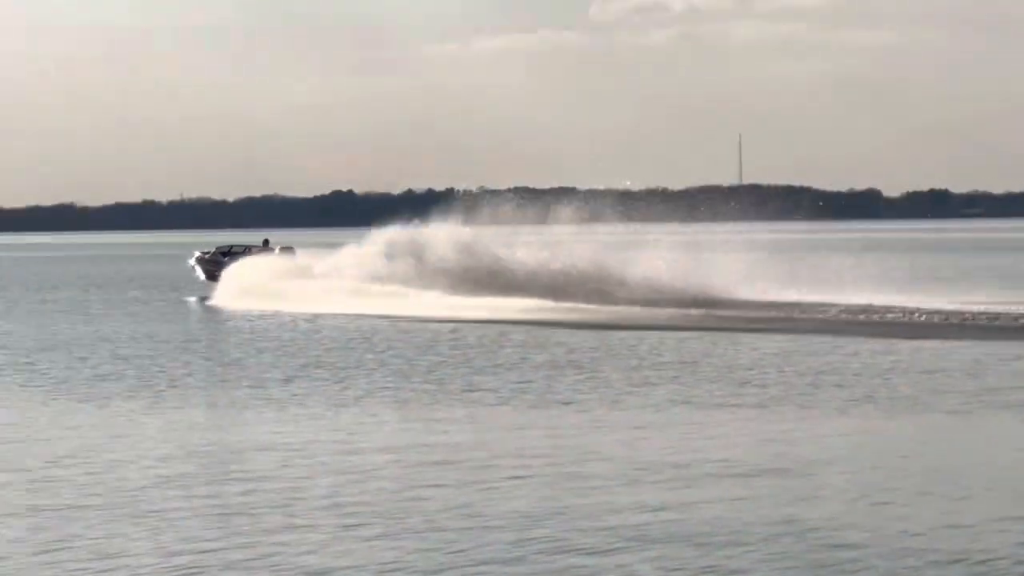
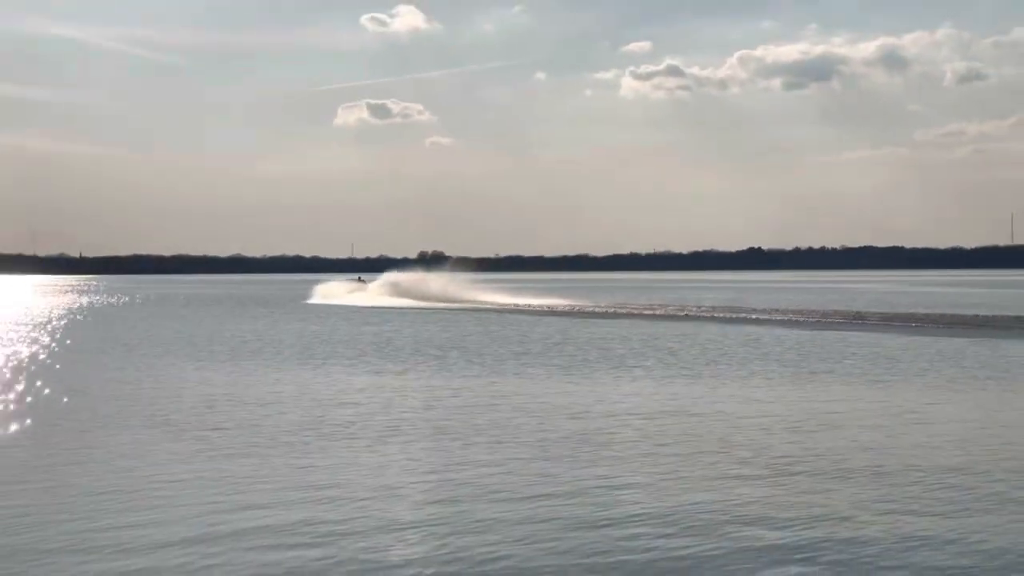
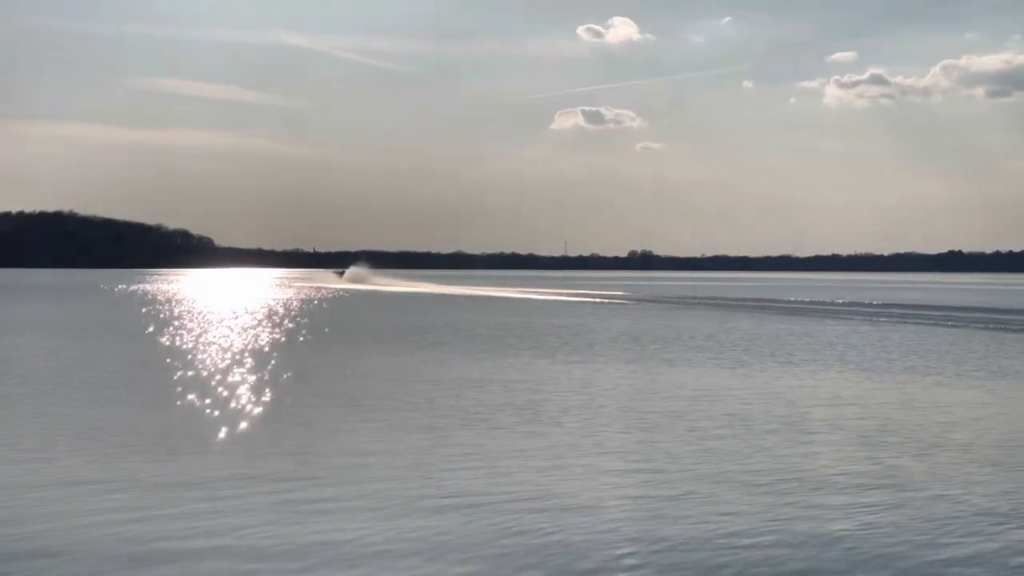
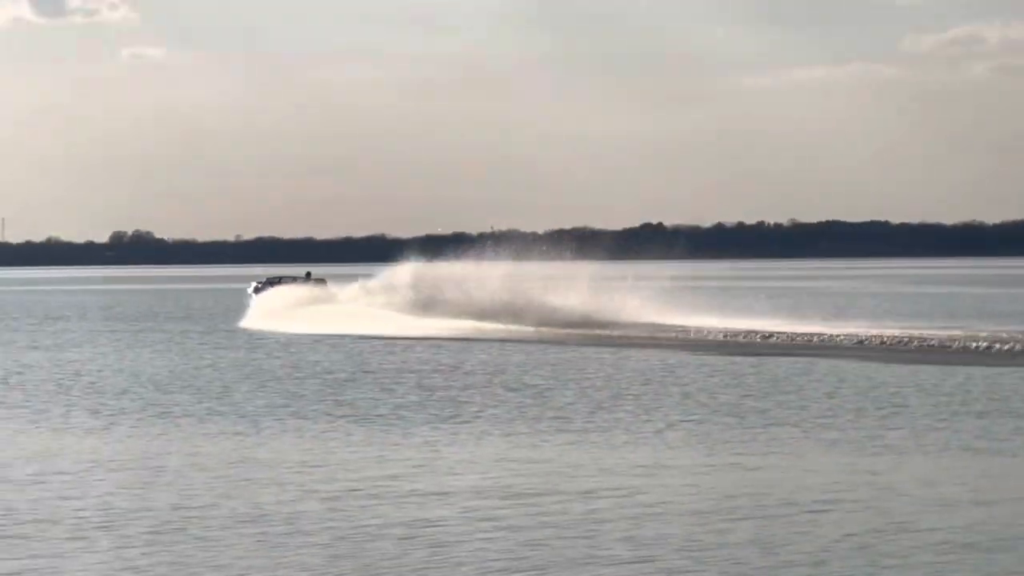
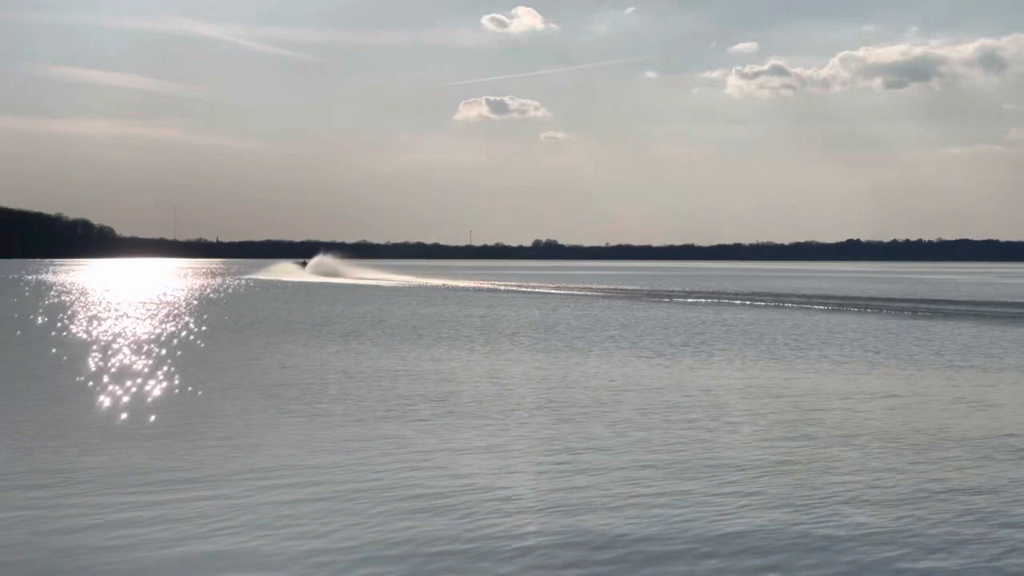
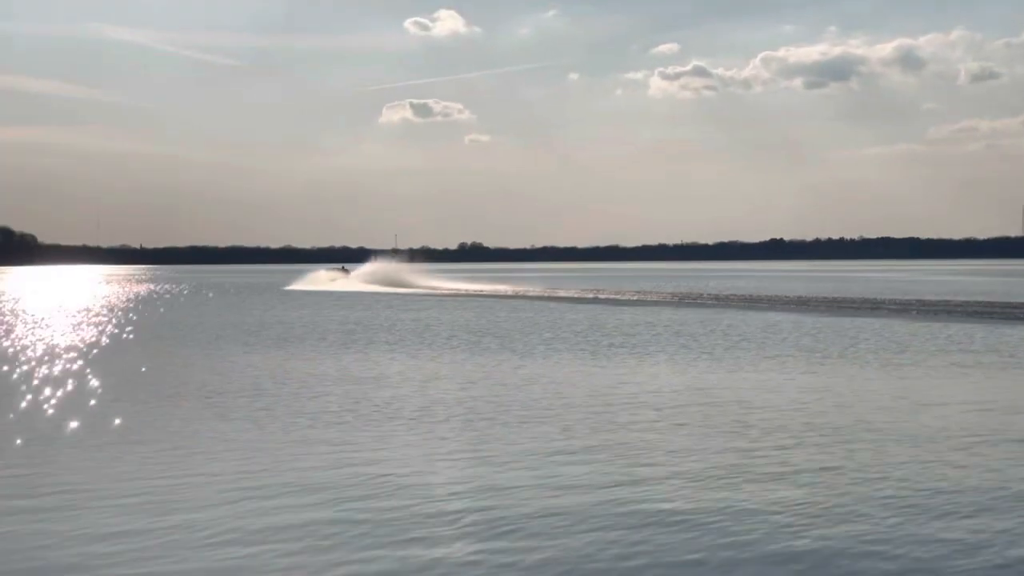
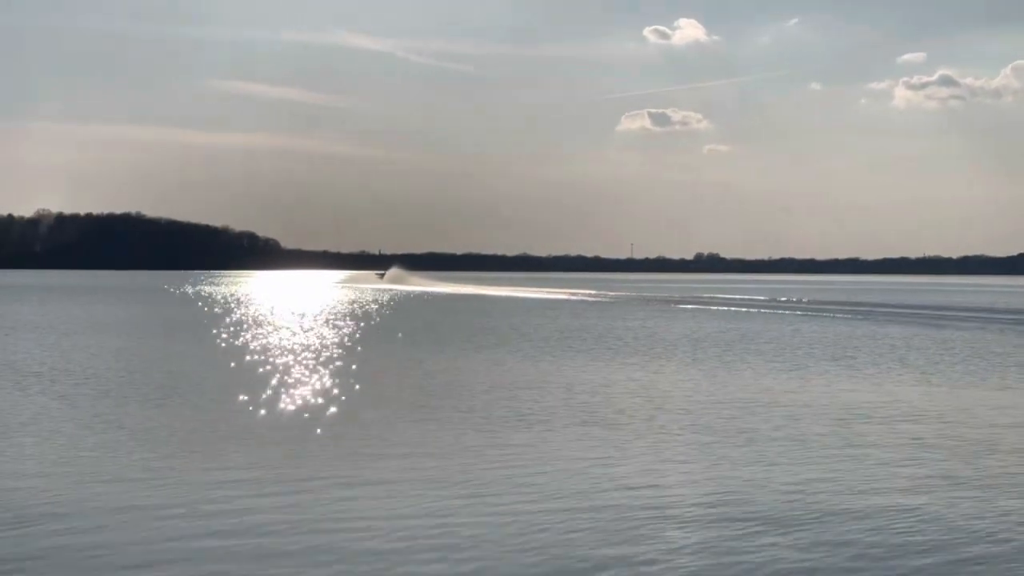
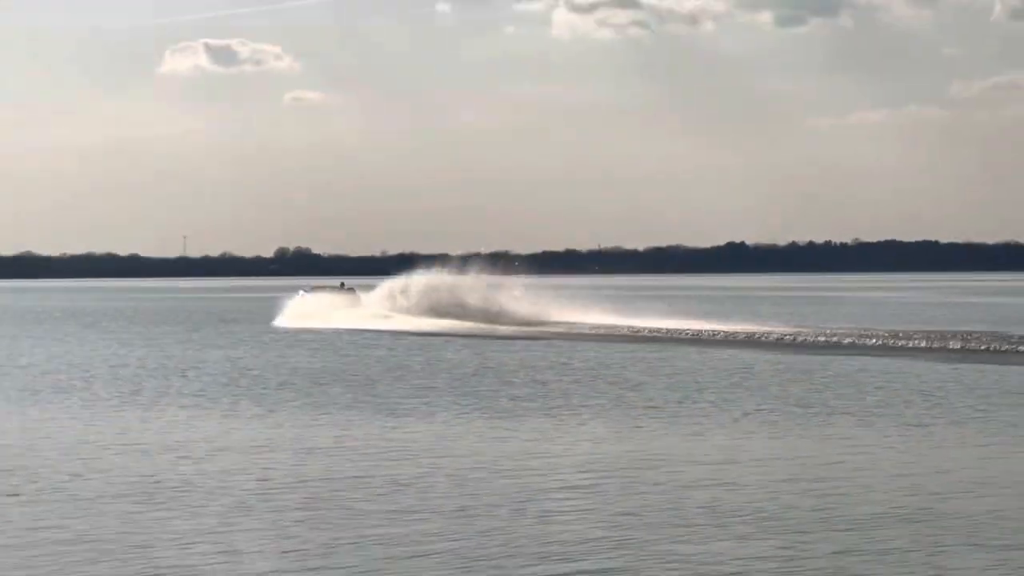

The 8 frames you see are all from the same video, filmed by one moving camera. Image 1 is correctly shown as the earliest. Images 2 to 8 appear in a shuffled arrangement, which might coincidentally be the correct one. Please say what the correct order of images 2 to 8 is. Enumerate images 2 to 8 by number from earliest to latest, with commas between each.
4, 8, 2, 6, 5, 3, 7
